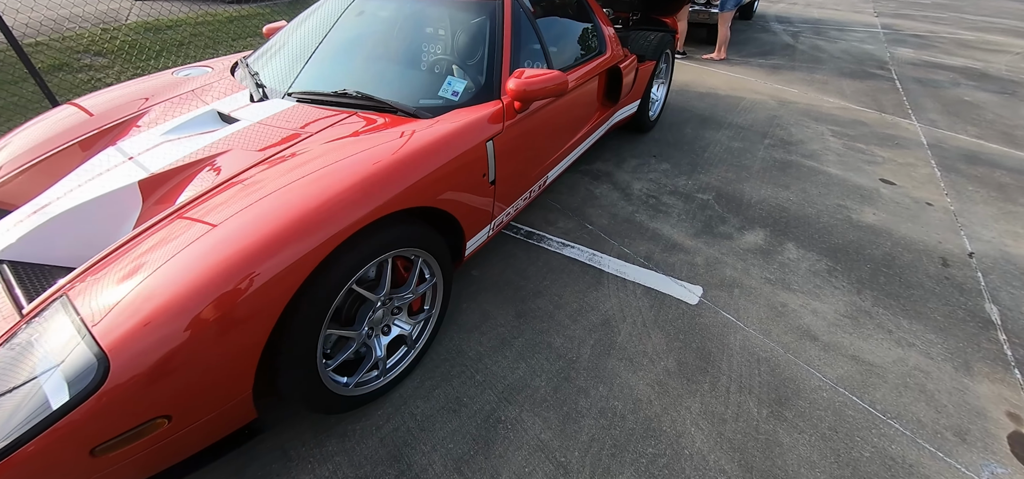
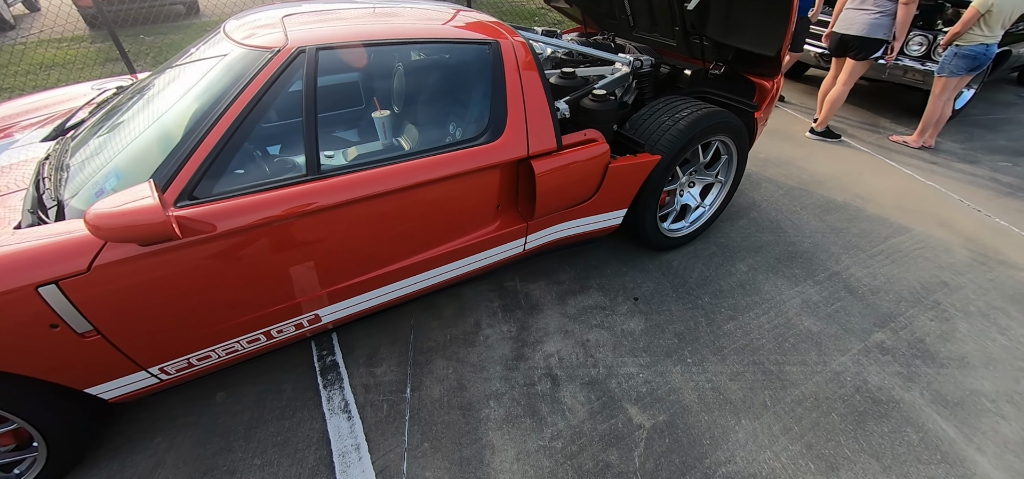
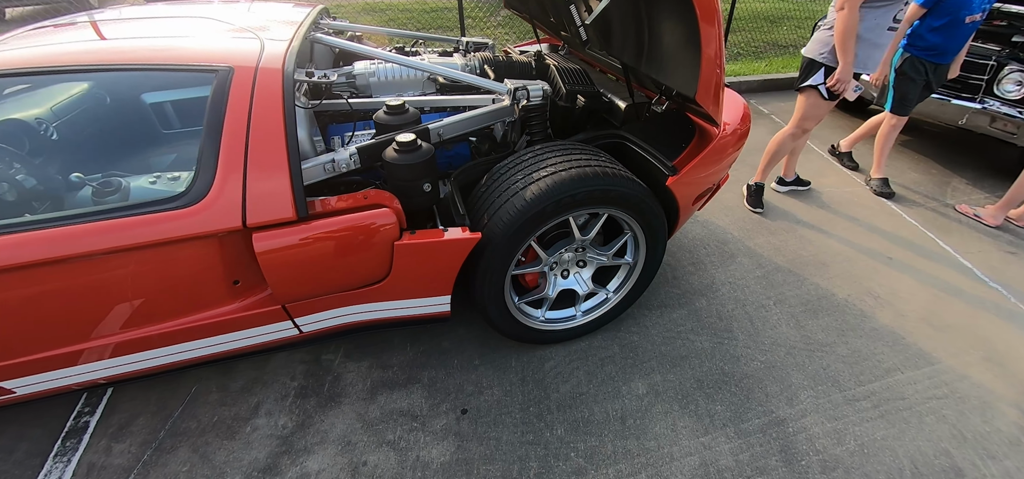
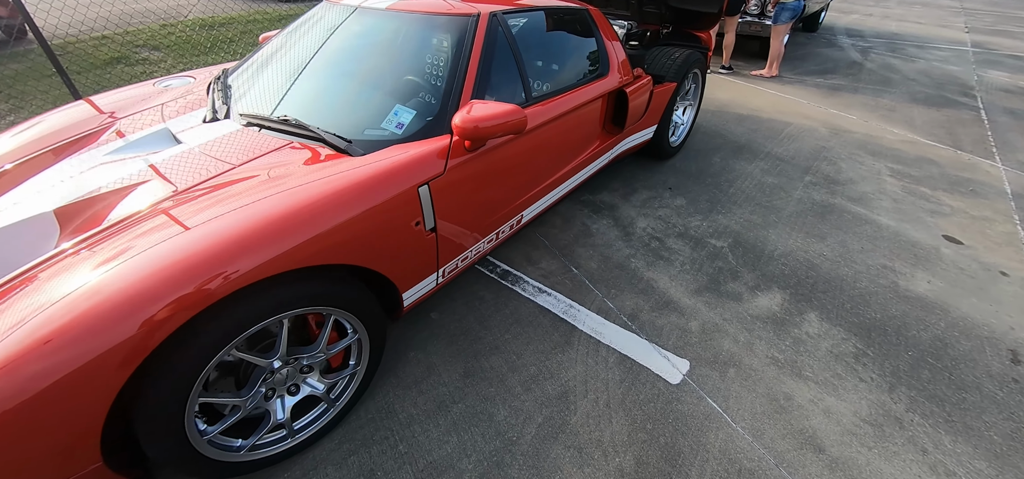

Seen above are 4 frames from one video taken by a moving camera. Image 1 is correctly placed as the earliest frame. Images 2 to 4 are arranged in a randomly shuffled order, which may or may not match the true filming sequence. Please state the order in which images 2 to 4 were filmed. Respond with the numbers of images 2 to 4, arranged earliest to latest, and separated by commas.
4, 2, 3
